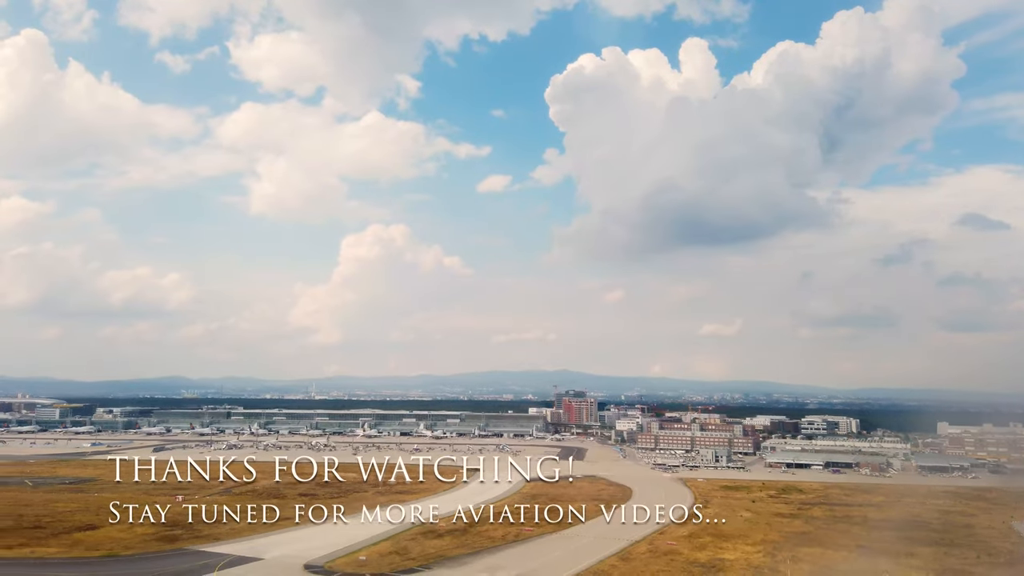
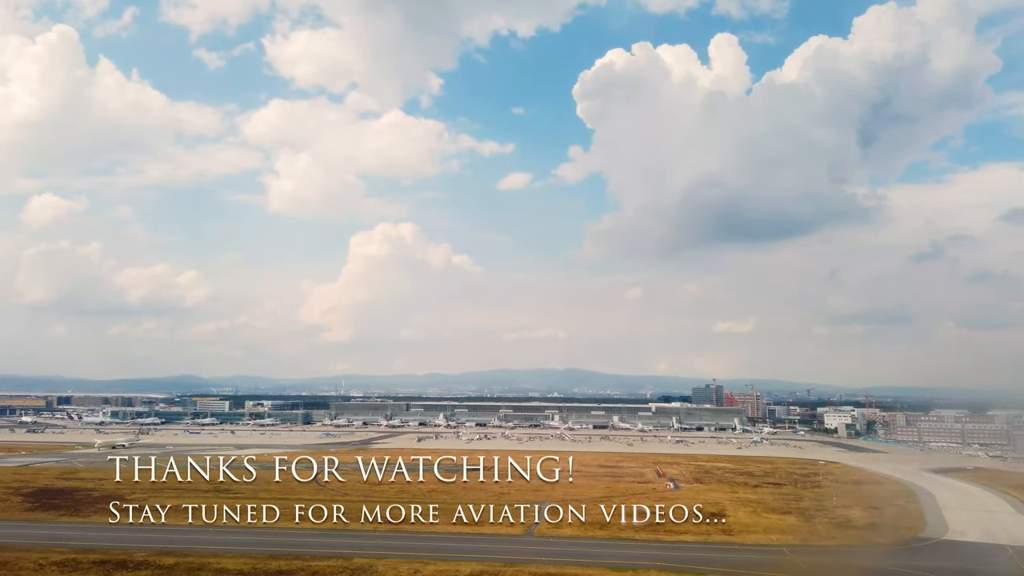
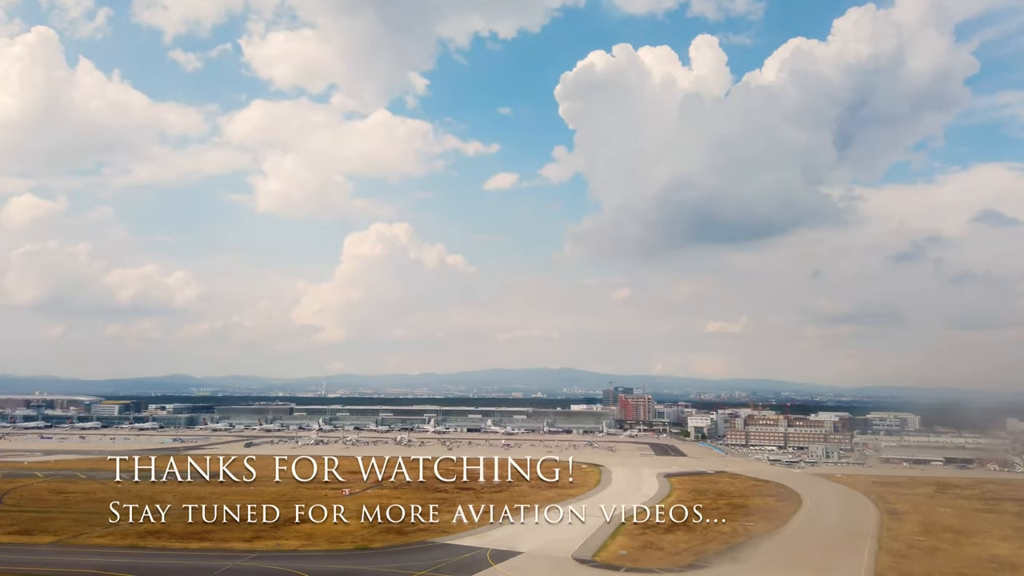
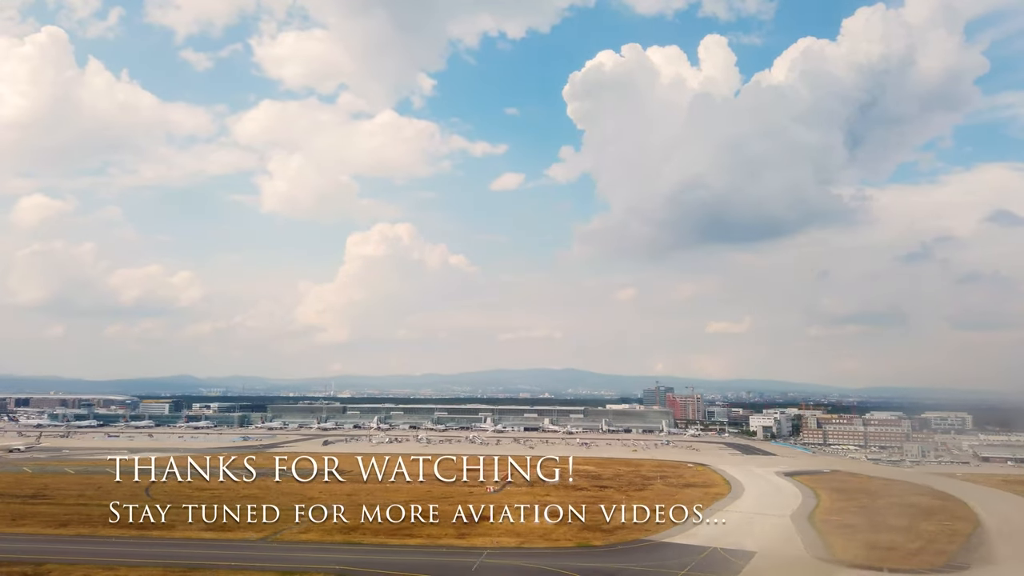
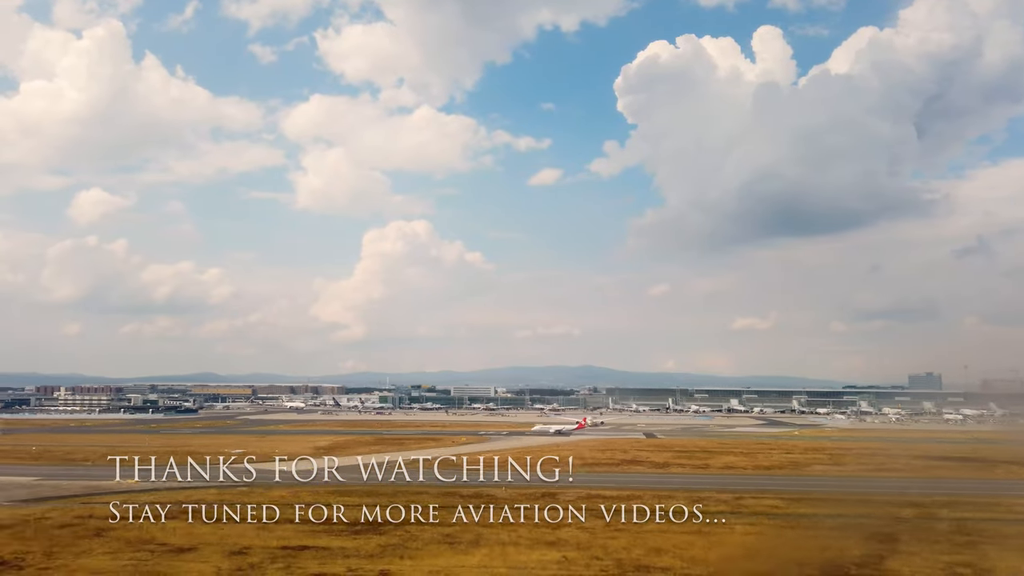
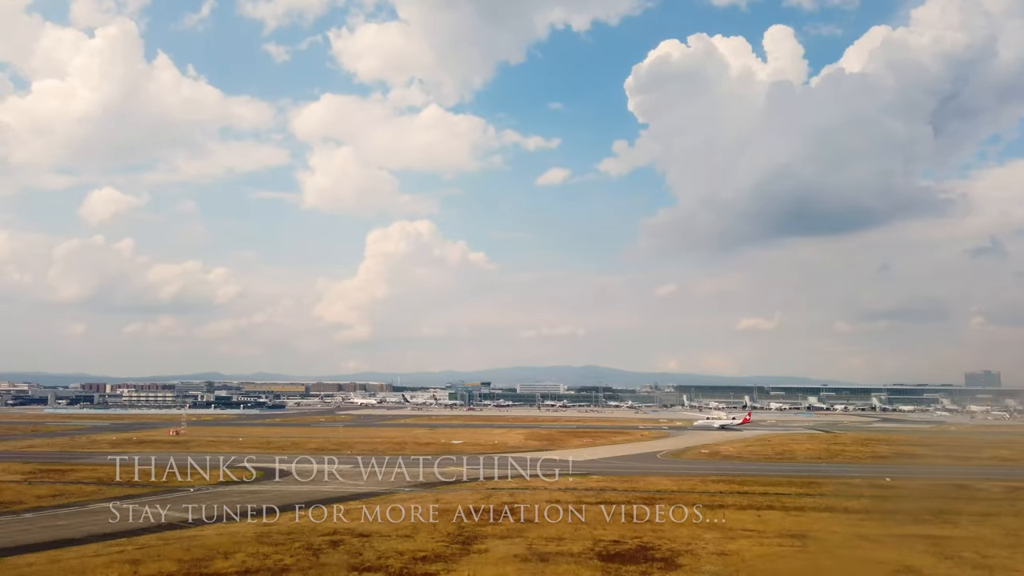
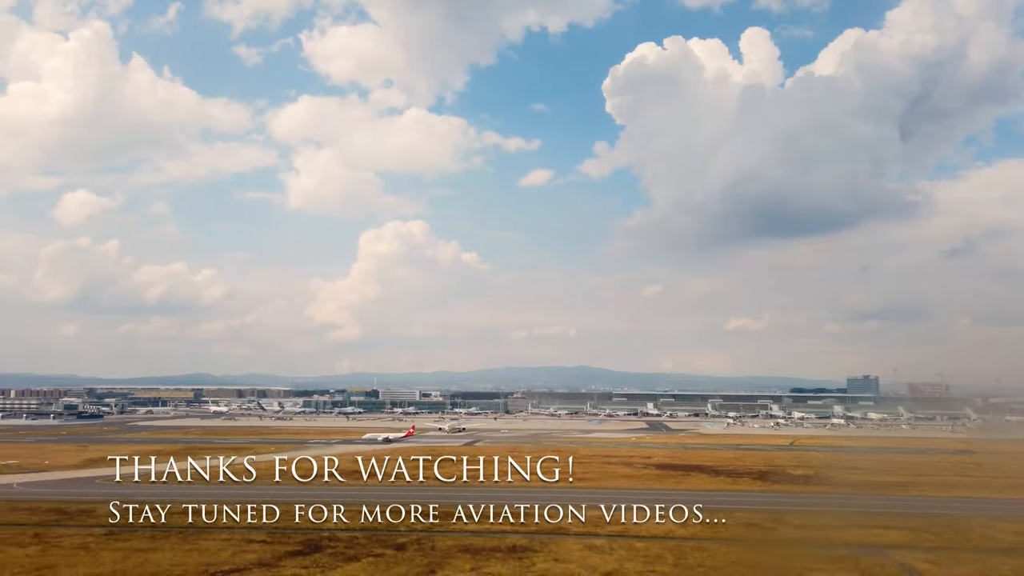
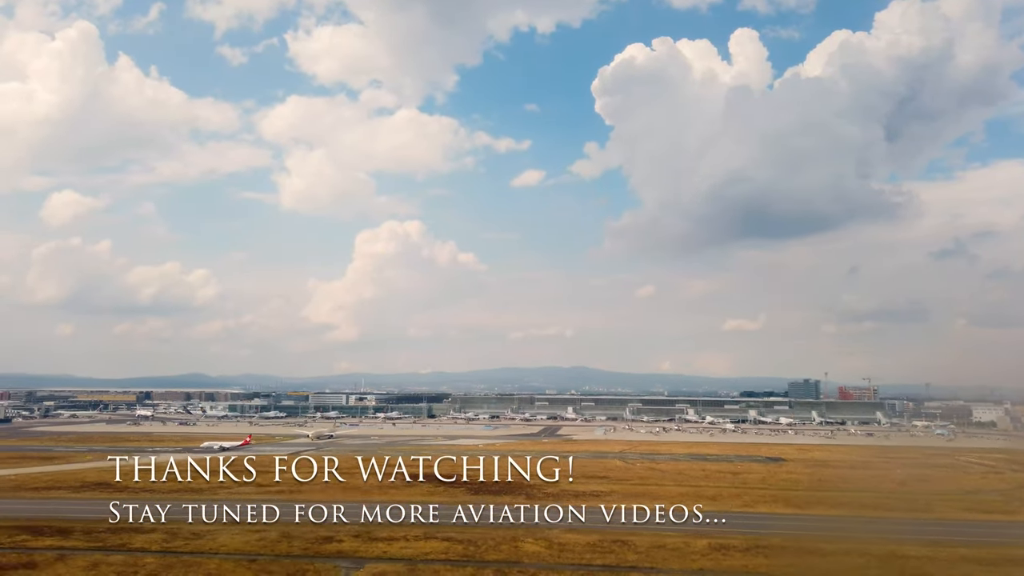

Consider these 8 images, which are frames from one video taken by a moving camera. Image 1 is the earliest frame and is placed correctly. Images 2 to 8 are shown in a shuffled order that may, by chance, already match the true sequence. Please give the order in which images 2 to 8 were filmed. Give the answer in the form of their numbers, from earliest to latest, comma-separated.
3, 4, 2, 8, 7, 5, 6
